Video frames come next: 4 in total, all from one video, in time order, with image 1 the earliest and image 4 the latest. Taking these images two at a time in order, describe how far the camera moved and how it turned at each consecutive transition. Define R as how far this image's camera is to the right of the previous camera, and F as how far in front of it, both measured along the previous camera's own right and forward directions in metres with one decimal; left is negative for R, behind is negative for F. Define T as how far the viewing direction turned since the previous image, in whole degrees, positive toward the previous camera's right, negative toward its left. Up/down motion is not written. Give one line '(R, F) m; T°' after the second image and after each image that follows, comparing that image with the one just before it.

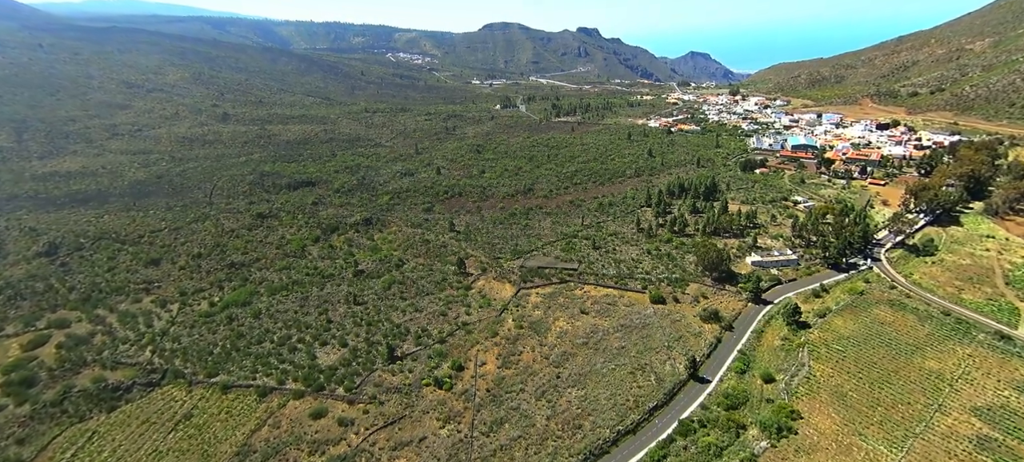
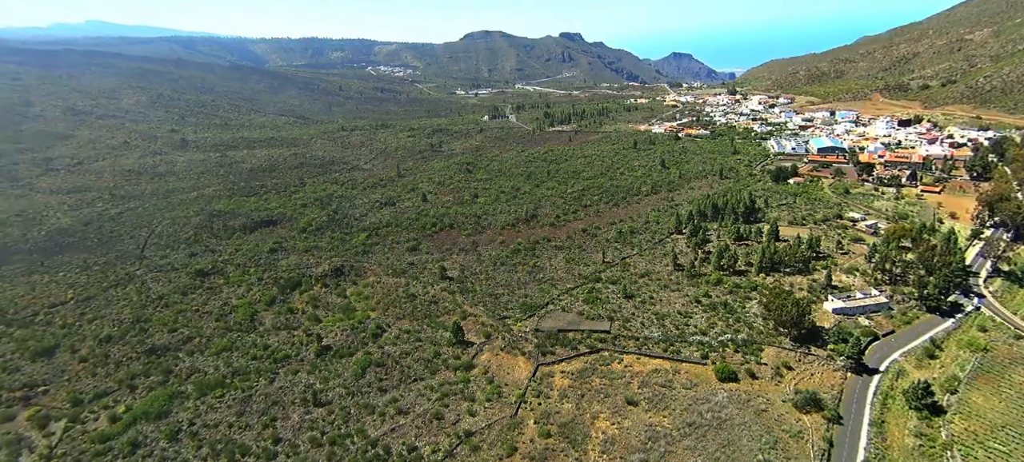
(-1.2, +9.3) m; +1°
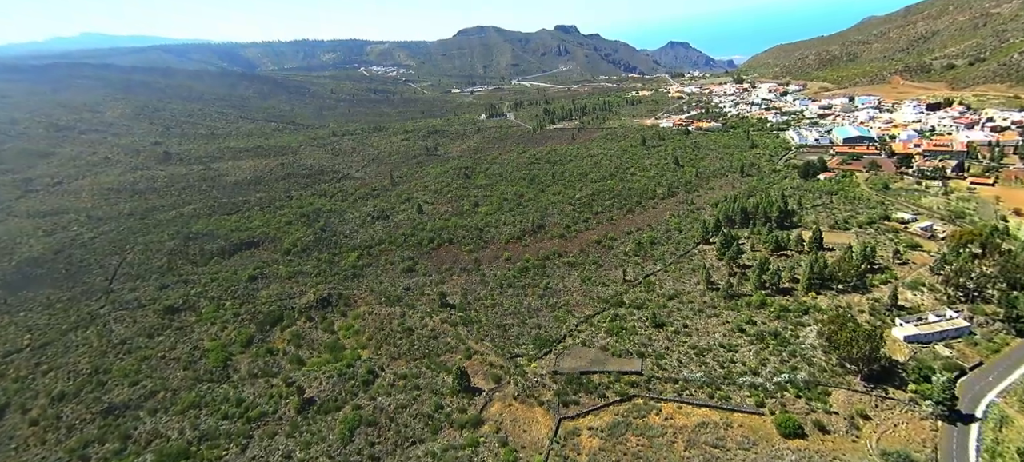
(-0.4, +4.8) m; 0°
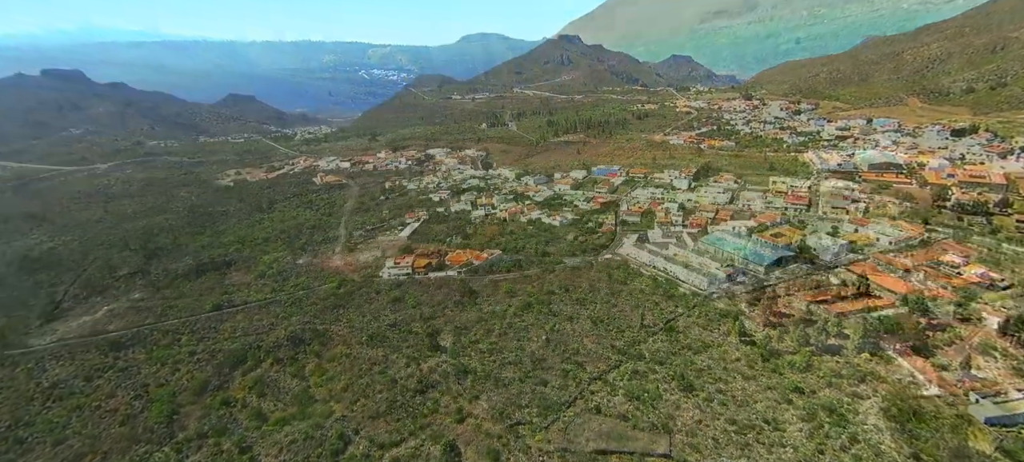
(-0.5, +4.5) m; 0°
